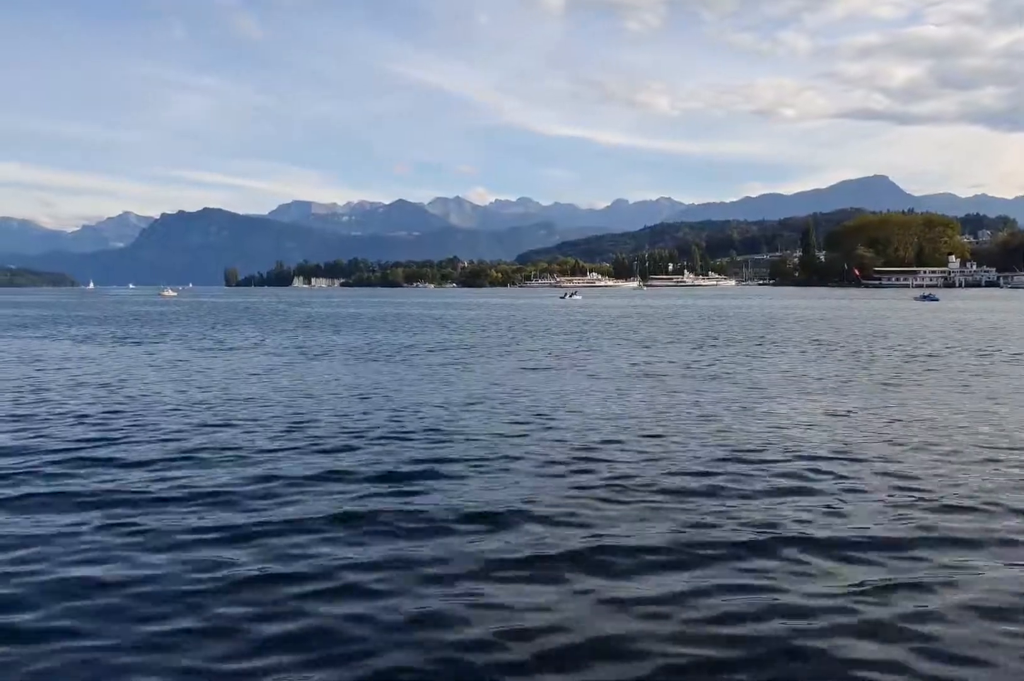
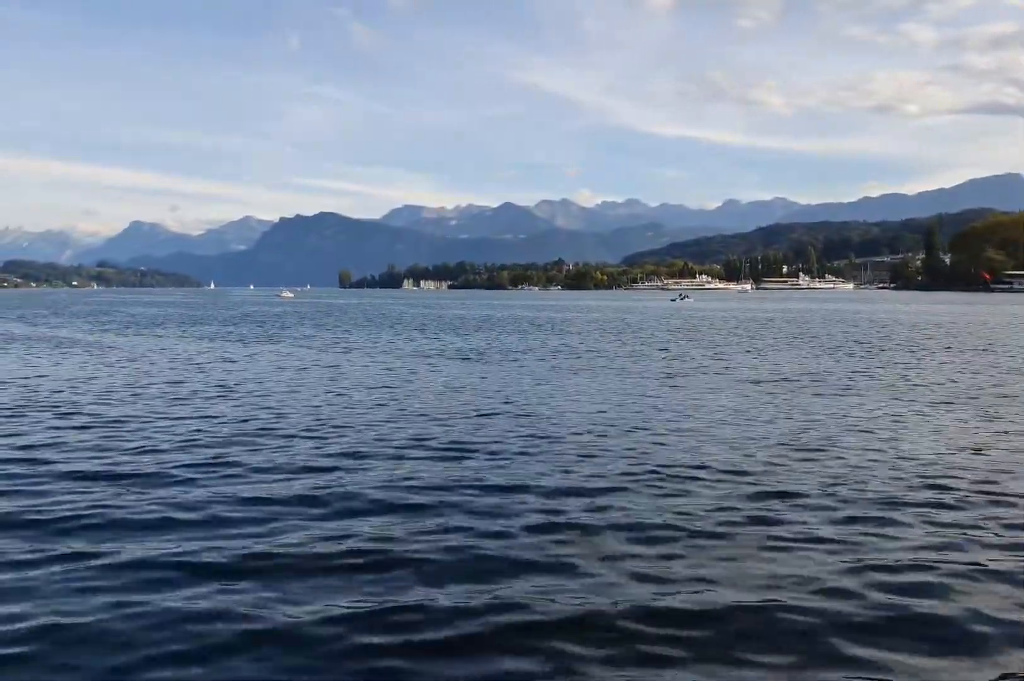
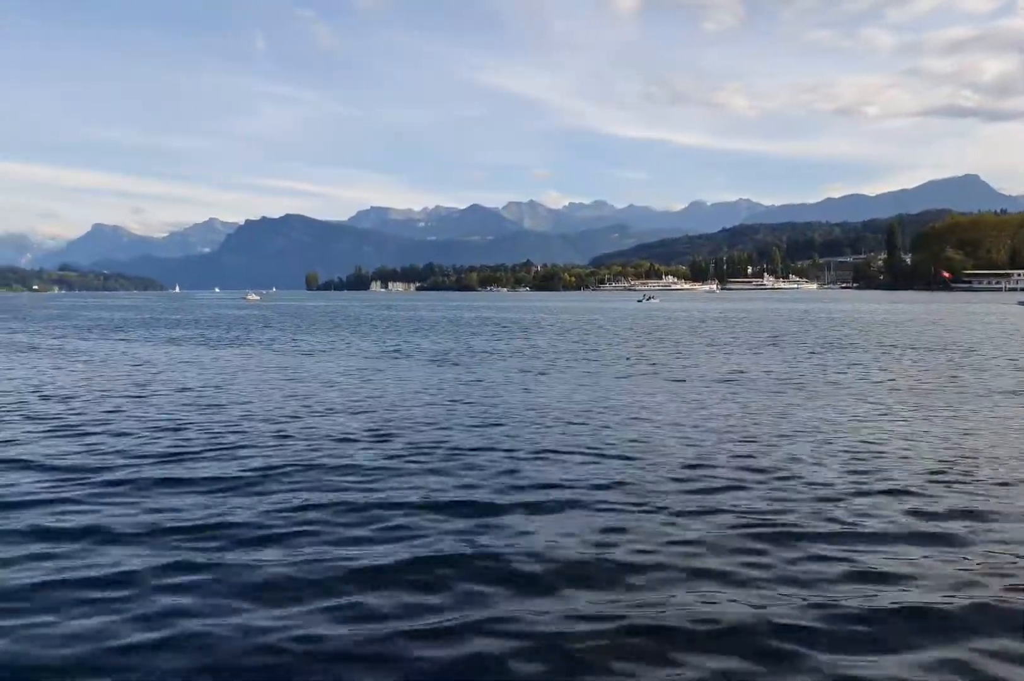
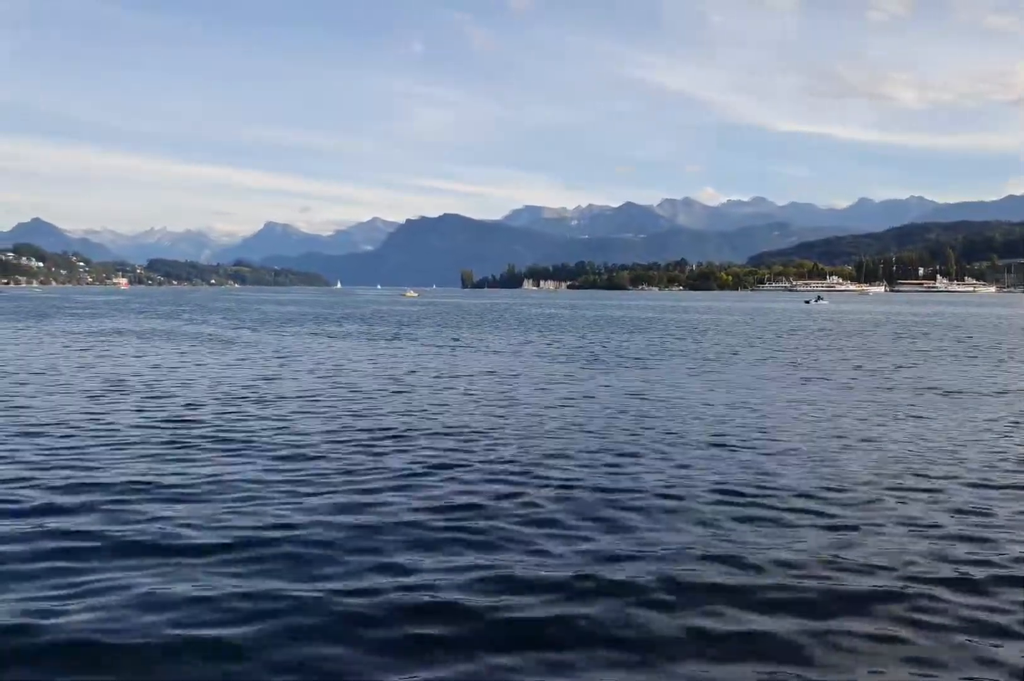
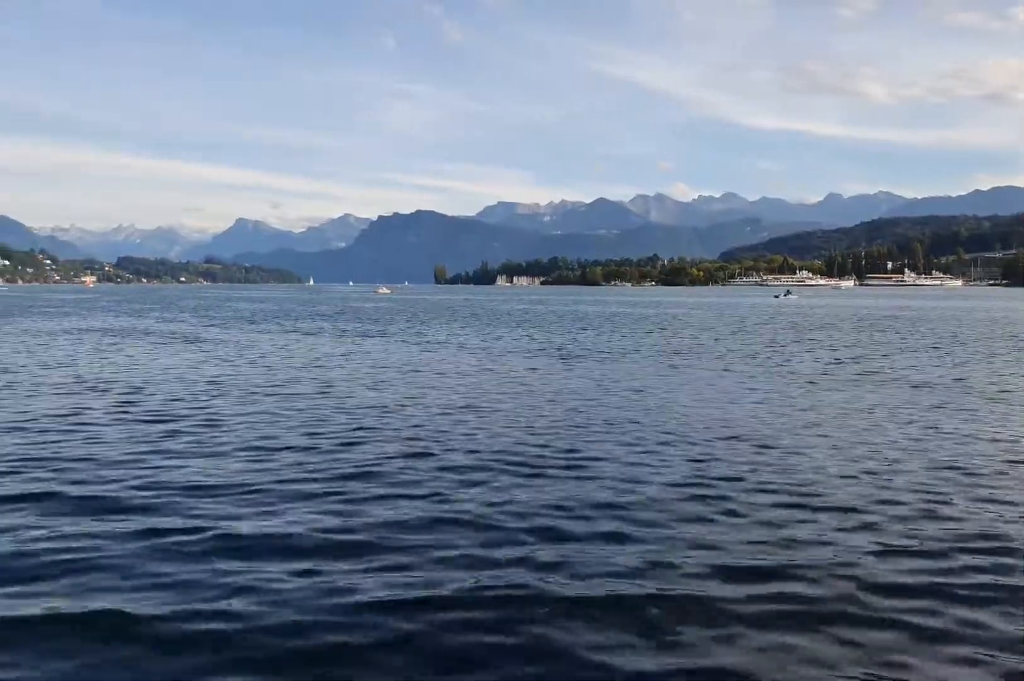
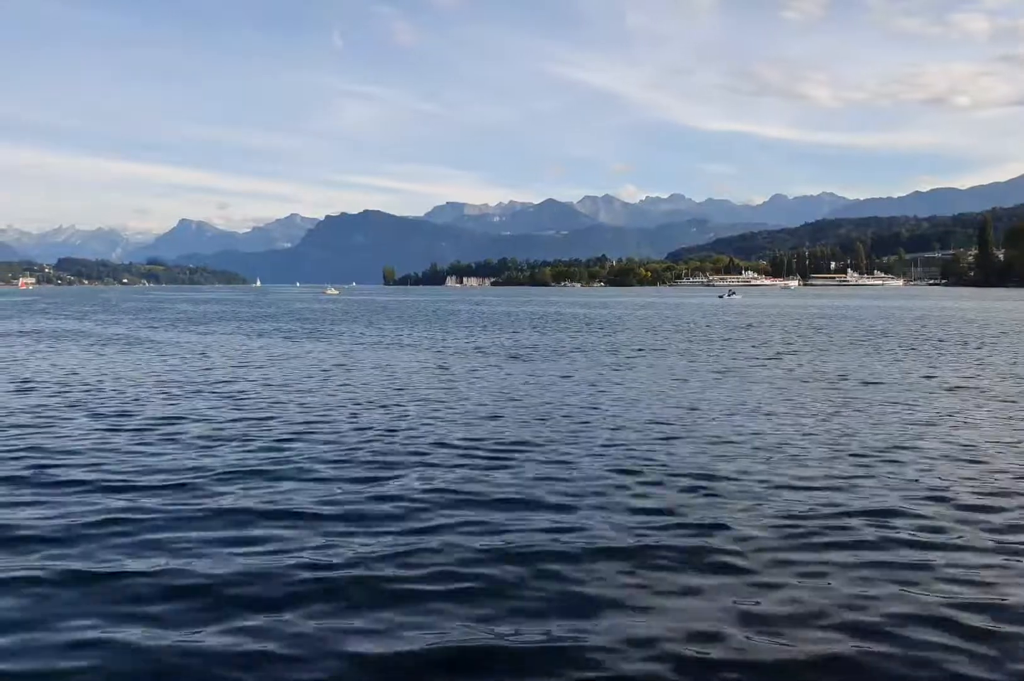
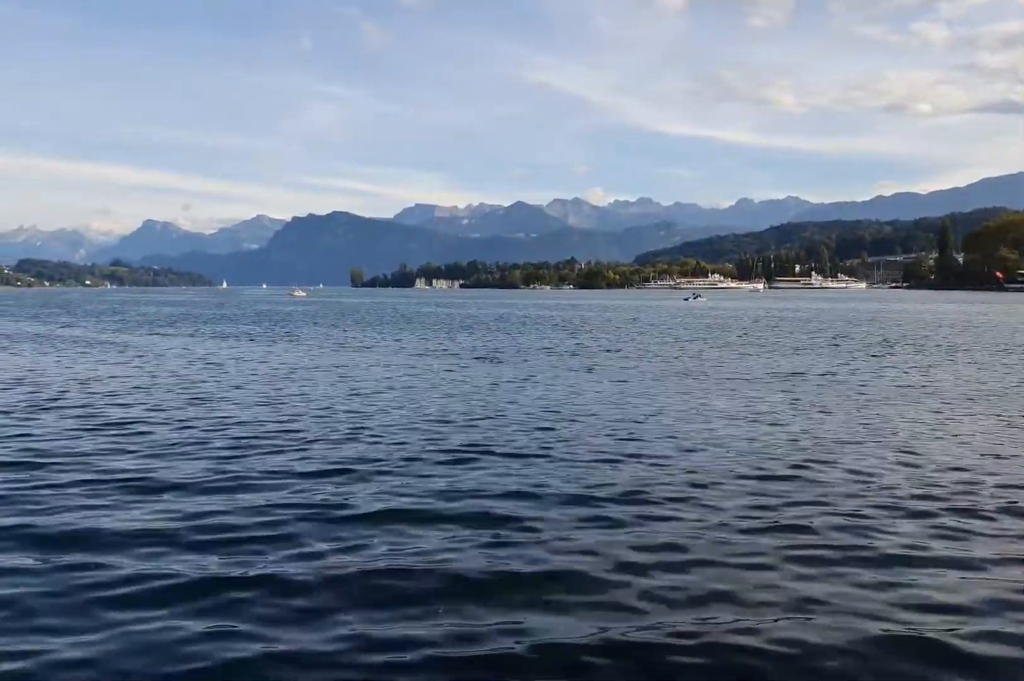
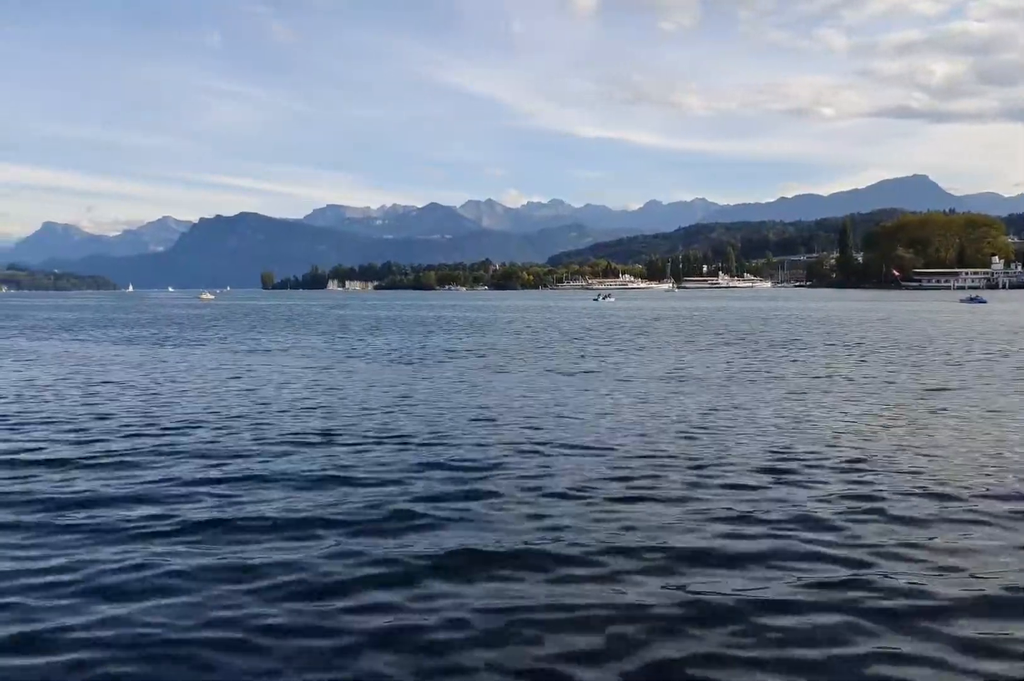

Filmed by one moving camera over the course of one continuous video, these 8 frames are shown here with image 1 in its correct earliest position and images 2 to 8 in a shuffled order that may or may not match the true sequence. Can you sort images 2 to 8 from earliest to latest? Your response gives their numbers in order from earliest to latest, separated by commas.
8, 3, 2, 7, 6, 5, 4
